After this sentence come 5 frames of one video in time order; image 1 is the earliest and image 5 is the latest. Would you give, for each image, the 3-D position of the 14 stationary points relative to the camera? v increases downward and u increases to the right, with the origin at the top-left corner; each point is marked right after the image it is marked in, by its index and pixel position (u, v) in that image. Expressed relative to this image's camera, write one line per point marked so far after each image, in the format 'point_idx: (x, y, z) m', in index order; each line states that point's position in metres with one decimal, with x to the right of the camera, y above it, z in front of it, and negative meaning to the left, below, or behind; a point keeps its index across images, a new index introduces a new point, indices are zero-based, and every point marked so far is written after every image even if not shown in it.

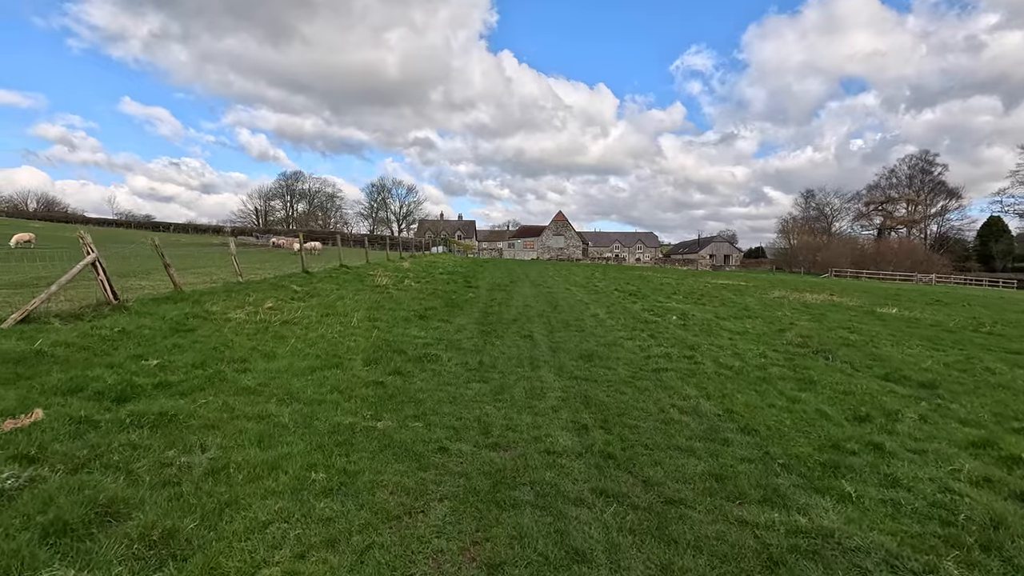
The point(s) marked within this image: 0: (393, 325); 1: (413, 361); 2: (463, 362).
0: (-2.6, -0.8, +11.5) m
1: (-1.6, -1.2, +8.5) m
2: (-0.8, -1.2, +8.7) m
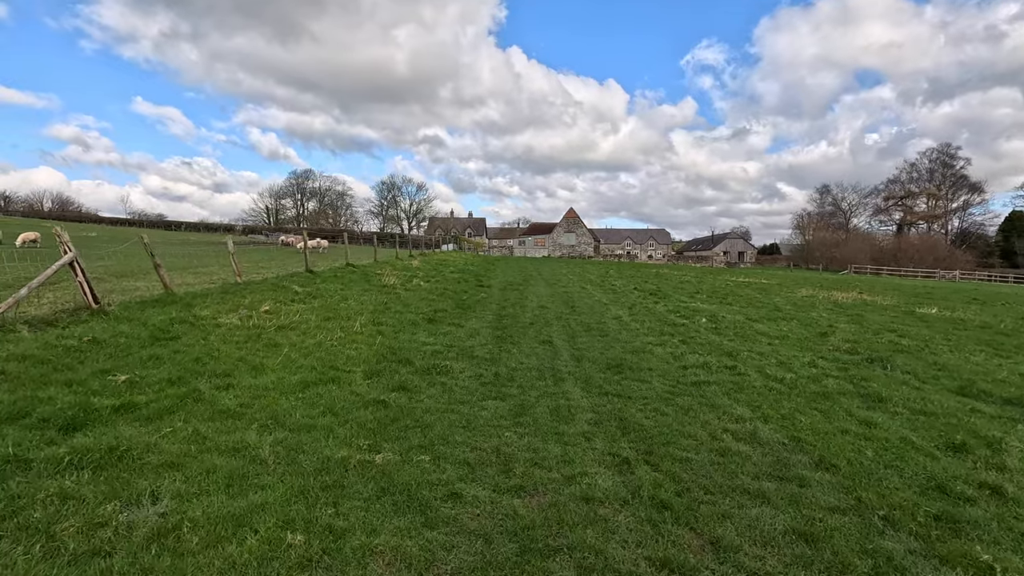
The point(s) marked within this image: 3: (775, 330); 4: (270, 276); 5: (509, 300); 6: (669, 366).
0: (-2.2, -0.9, +10.5) m
1: (-1.3, -1.2, +7.6) m
2: (-0.5, -1.3, +7.7) m
3: (+6.3, -1.0, +12.7) m
4: (-7.5, +0.4, +16.4) m
5: (-0.1, -0.4, +16.4) m
6: (+2.6, -1.3, +8.6) m
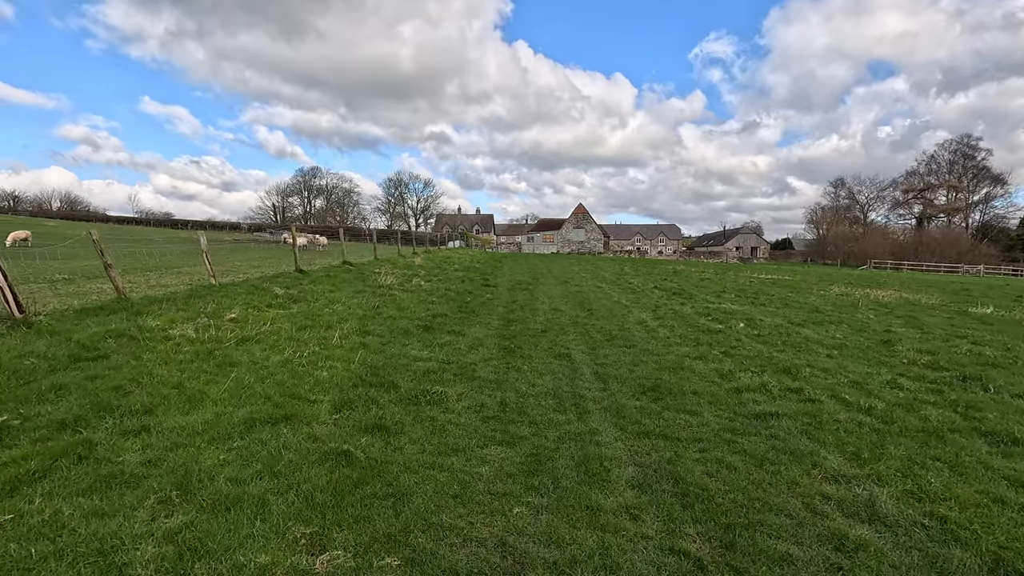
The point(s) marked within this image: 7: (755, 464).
0: (-2.1, -0.9, +8.9) m
1: (-1.2, -1.3, +5.9) m
2: (-0.4, -1.3, +6.0) m
3: (+6.5, -1.0, +11.0) m
4: (-7.3, +0.3, +14.8) m
5: (+0.2, -0.4, +14.7) m
6: (+2.7, -1.3, +6.9) m
7: (+2.1, -1.6, +4.7) m
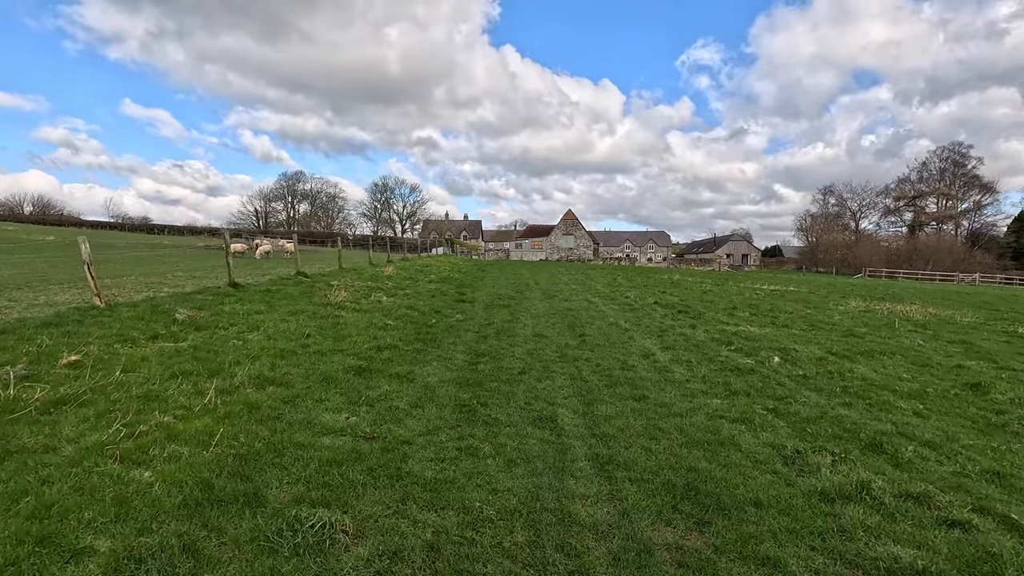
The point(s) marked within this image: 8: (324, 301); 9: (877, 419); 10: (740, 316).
0: (-2.5, -1.3, +6.2) m
1: (-1.6, -1.6, +3.2) m
2: (-0.8, -1.7, +3.3) m
3: (+6.0, -1.4, +8.4) m
4: (-7.8, -0.1, +12.0) m
5: (-0.4, -0.8, +12.1) m
6: (+2.3, -1.7, +4.3) m
7: (+1.8, -1.9, +2.0) m
8: (-4.8, -0.3, +13.4) m
9: (+4.3, -1.5, +6.3) m
10: (+6.4, -0.8, +15.0) m
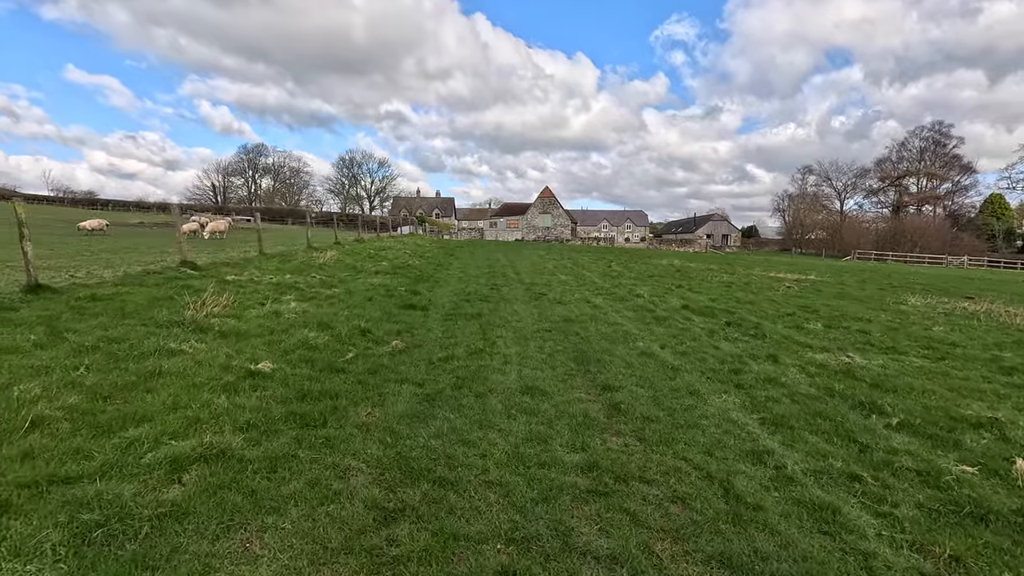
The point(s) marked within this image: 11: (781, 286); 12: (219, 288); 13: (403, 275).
0: (-2.6, -1.7, +1.1) m
1: (-1.5, -2.1, -1.8) m
2: (-0.7, -2.2, -1.6) m
3: (+5.8, -1.7, +3.8) m
4: (-8.2, -0.3, +6.7) m
5: (-0.8, -1.0, +7.1) m
6: (+2.3, -2.1, -0.5) m
7: (+1.9, -2.4, -2.7) m
8: (-5.2, -0.4, +8.3) m
9: (+4.2, -1.9, +1.6) m
10: (+5.9, -0.8, +10.3) m
11: (+10.1, +0.1, +19.6) m
12: (-5.9, 0.0, +10.8) m
13: (-3.4, +0.4, +16.3) m
